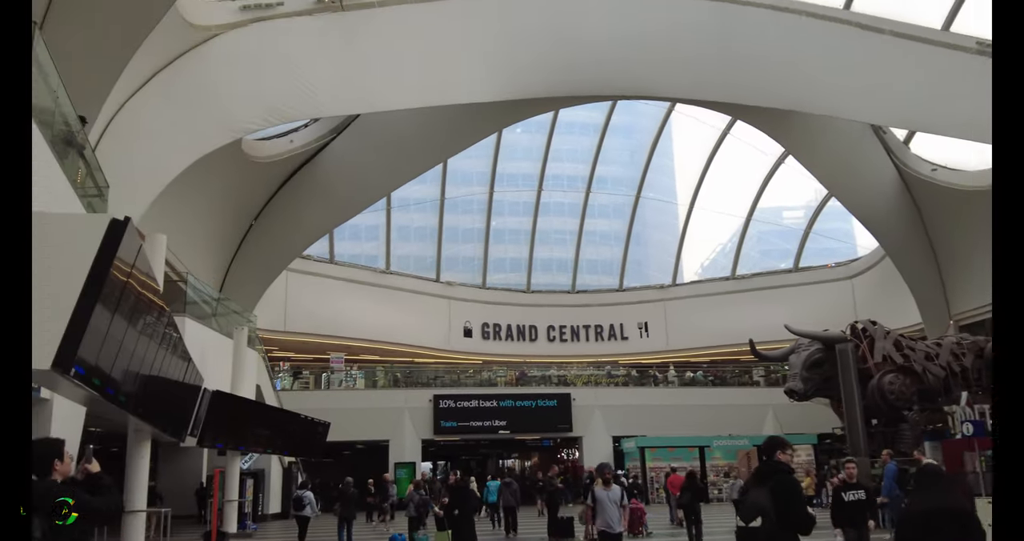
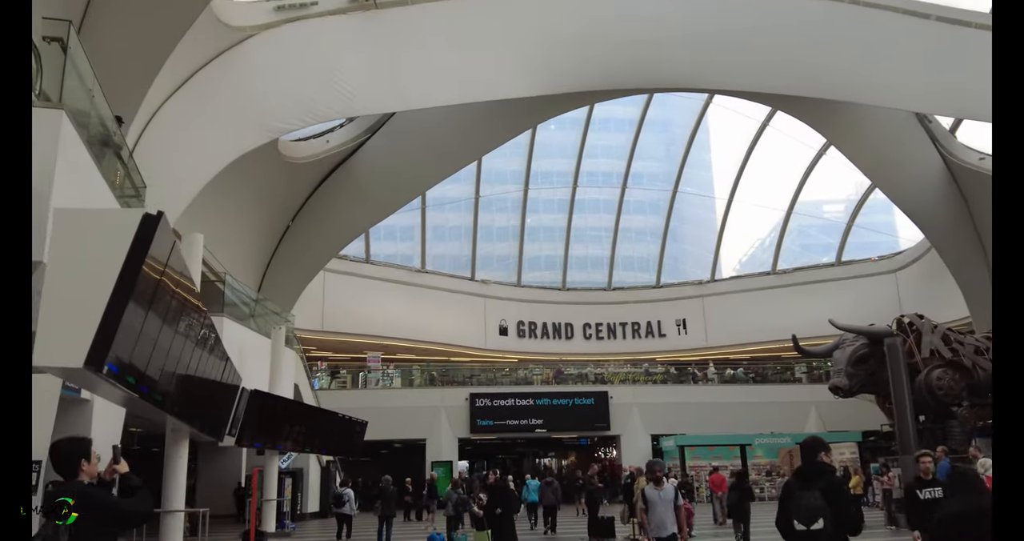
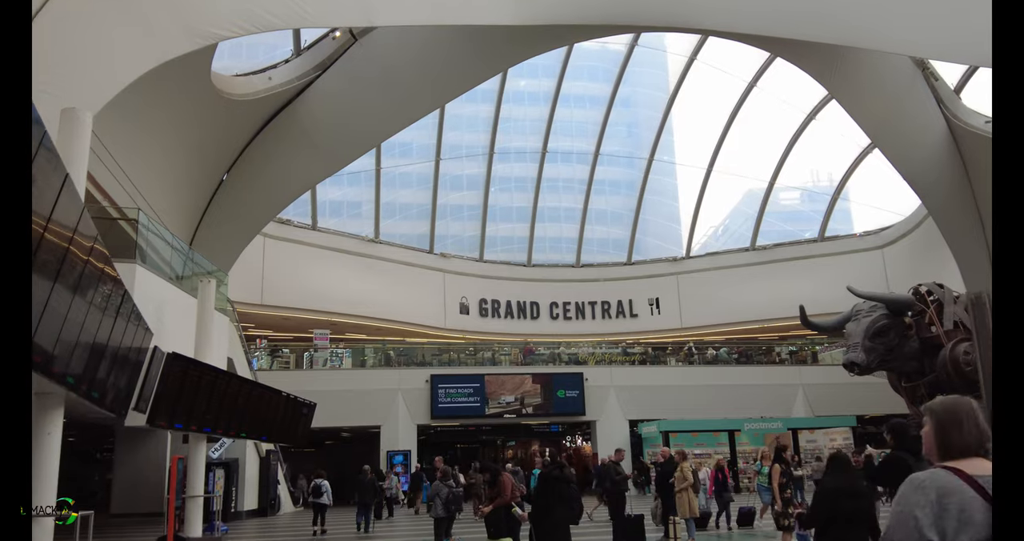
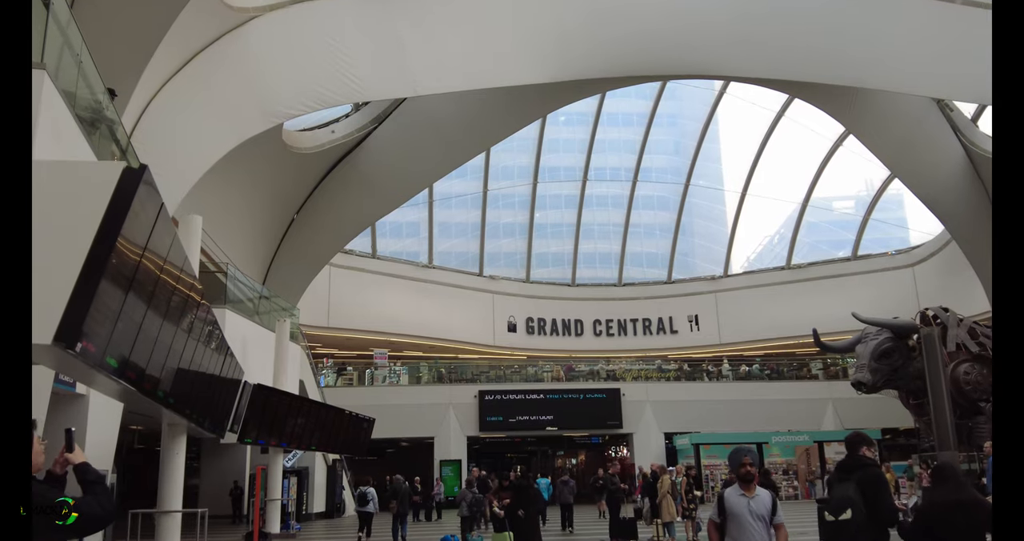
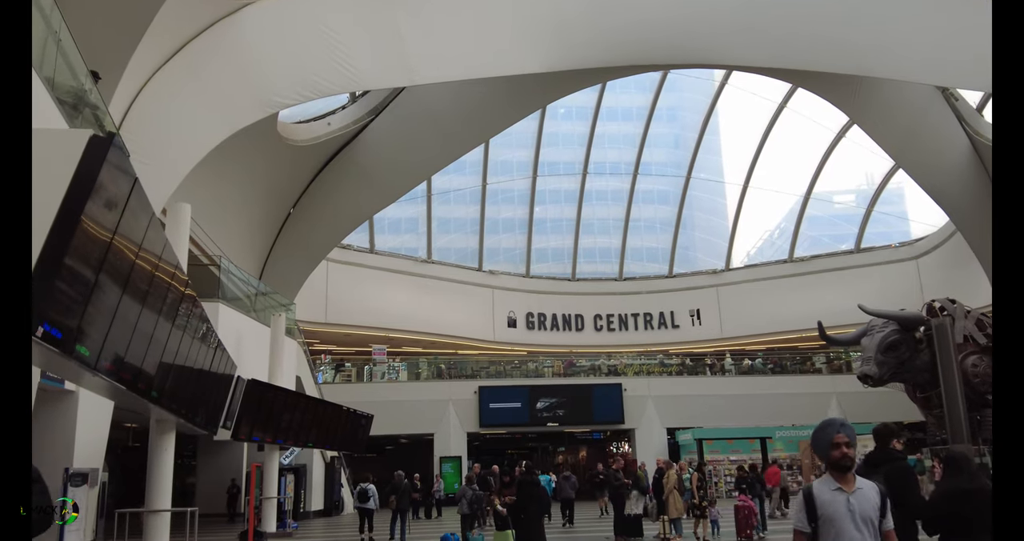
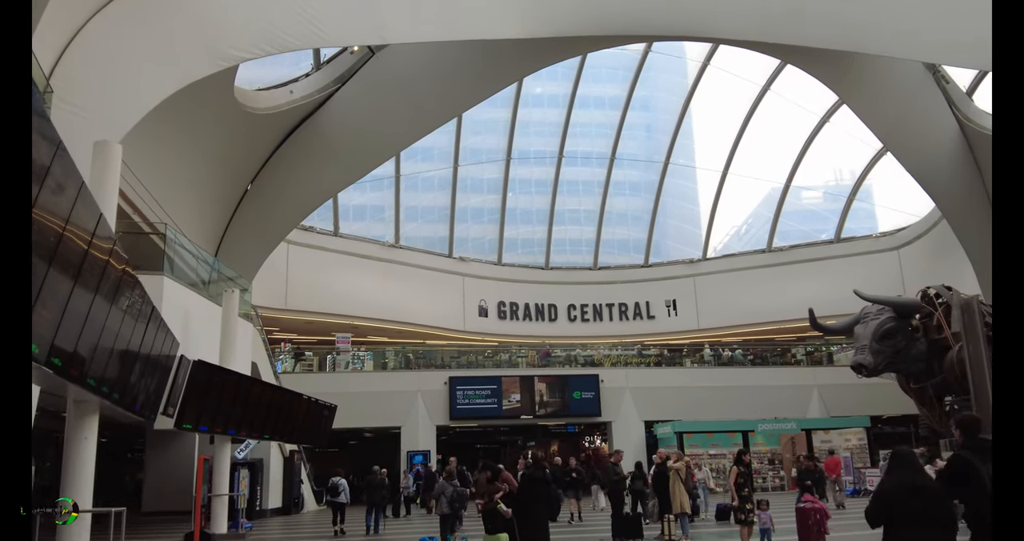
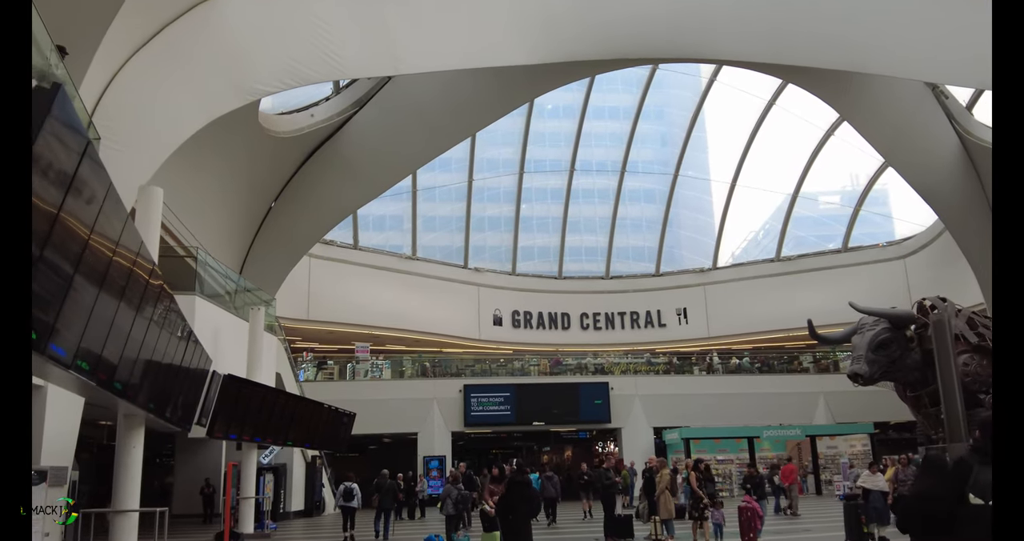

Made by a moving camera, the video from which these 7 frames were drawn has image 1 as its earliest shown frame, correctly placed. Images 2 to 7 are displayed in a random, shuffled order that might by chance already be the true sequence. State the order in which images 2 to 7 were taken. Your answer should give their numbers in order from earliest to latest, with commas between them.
2, 4, 5, 7, 6, 3
